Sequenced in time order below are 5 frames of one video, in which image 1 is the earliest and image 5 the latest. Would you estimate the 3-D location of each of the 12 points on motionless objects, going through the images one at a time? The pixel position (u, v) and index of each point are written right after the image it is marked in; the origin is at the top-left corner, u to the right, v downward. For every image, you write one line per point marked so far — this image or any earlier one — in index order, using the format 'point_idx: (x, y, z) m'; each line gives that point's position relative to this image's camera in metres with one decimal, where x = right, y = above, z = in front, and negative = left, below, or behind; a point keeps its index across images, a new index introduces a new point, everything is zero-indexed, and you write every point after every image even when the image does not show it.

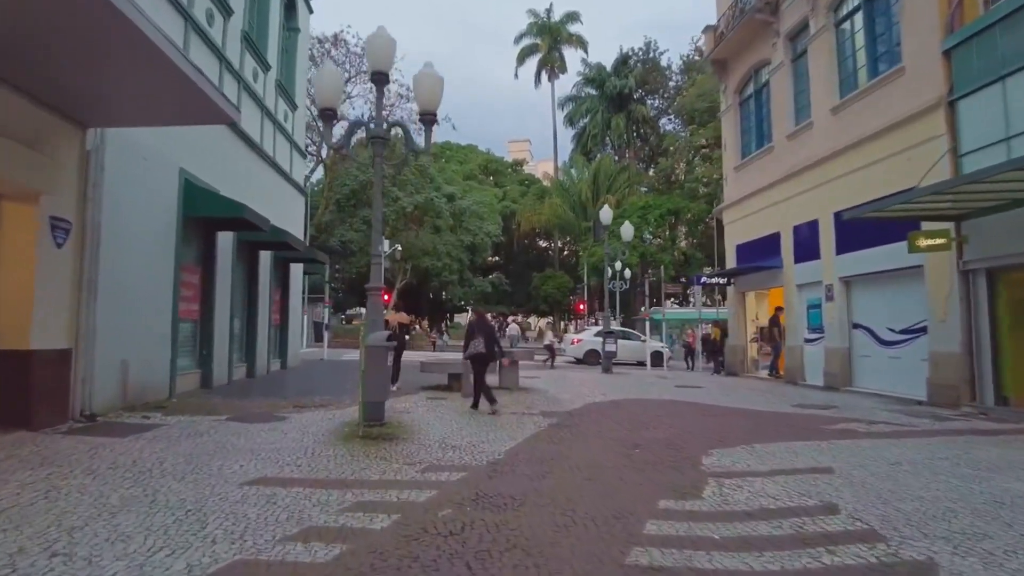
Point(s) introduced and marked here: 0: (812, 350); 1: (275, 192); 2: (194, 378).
0: (+7.8, -1.6, +17.4) m
1: (-6.5, +2.6, +18.3) m
2: (-6.1, -1.7, +12.7) m
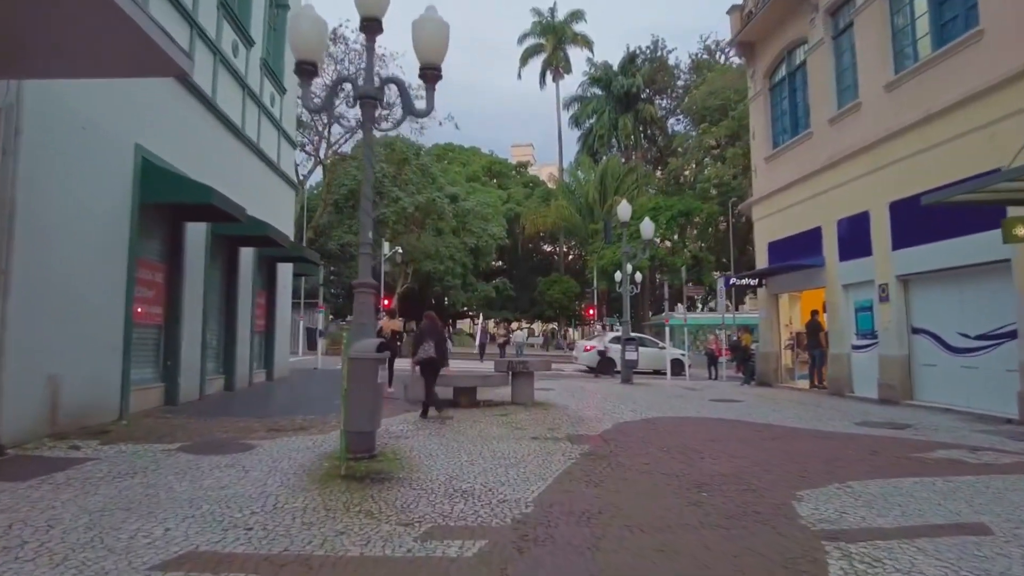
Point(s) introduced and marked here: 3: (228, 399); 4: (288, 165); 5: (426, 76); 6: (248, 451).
0: (+8.1, -1.6, +15.5) m
1: (-6.2, +2.6, +16.5) m
2: (-5.8, -1.7, +10.9) m
3: (-5.6, -2.2, +13.2) m
4: (-6.3, +3.5, +18.8) m
5: (-1.0, +2.6, +8.0) m
6: (-3.0, -1.8, +7.5) m
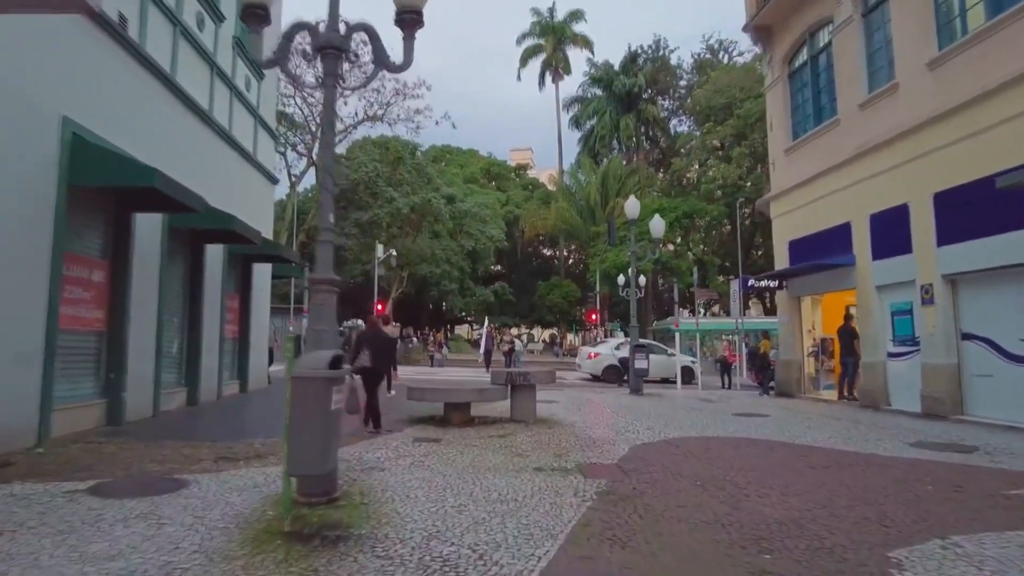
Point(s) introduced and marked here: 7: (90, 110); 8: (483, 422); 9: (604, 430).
0: (+8.1, -1.7, +13.9) m
1: (-6.3, +2.5, +14.9) m
2: (-5.8, -1.7, +9.3) m
3: (-5.6, -2.2, +11.6) m
4: (-6.4, +3.4, +17.3) m
5: (-1.0, +2.6, +6.5) m
6: (-3.0, -1.8, +5.9) m
7: (-5.5, +2.4, +8.1) m
8: (-0.5, -2.3, +11.1) m
9: (+1.5, -2.3, +10.7) m
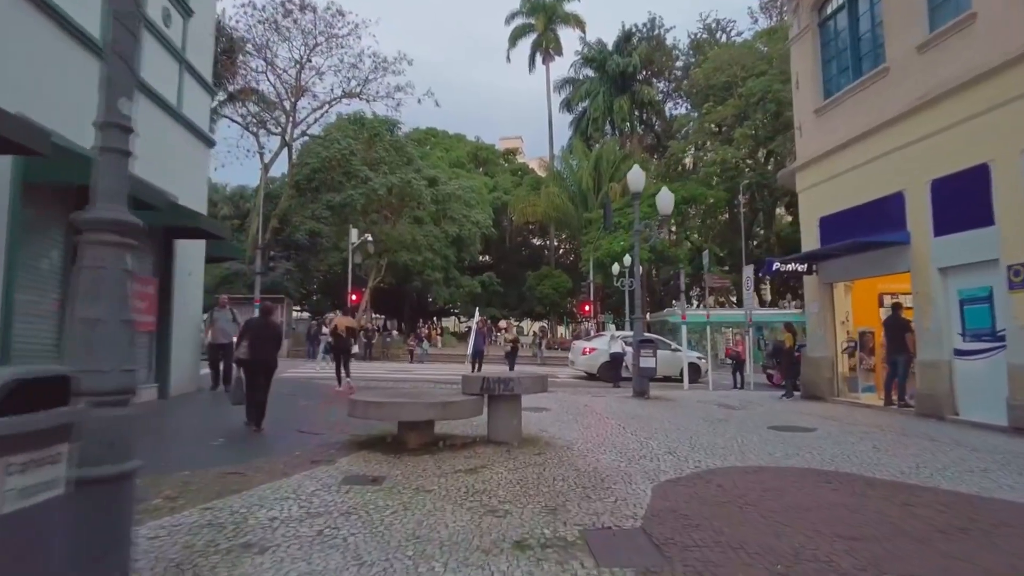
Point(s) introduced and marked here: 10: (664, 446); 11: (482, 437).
0: (+7.8, -1.4, +11.3) m
1: (-6.6, +2.8, +12.0) m
2: (-6.1, -1.5, +6.4) m
3: (-5.9, -1.9, +8.7) m
4: (-6.8, +3.8, +14.3) m
5: (-1.3, +2.8, +3.6) m
6: (-3.2, -1.6, +3.1) m
7: (-5.8, +2.6, +5.2) m
8: (-0.8, -2.0, +8.3) m
9: (+1.2, -2.0, +7.9) m
10: (+2.0, -2.1, +8.8) m
11: (-0.4, -2.0, +8.9) m
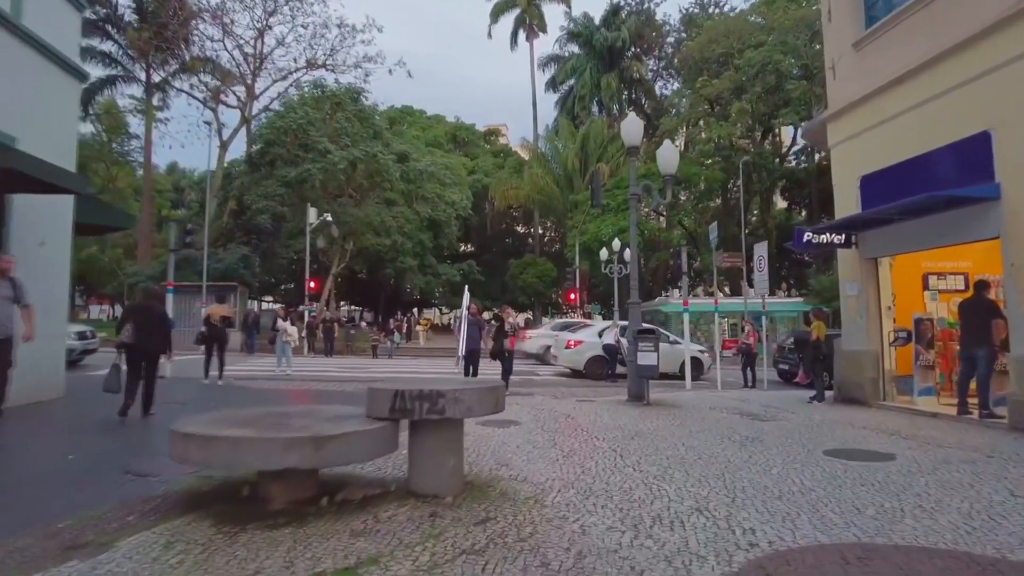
0: (+7.2, -1.0, +8.1) m
1: (-7.2, +3.2, +8.5) m
2: (-6.6, -1.2, +3.0) m
3: (-6.5, -1.6, +5.3) m
4: (-7.4, +4.2, +10.8) m
5: (-1.7, +3.1, +0.3) m
6: (-3.6, -1.3, -0.2) m
7: (-6.2, +2.9, +1.7) m
8: (-1.3, -1.6, +5.0) m
9: (+0.7, -1.7, +4.7) m
10: (+1.5, -1.7, +5.6) m
11: (-1.0, -1.6, +5.6) m
